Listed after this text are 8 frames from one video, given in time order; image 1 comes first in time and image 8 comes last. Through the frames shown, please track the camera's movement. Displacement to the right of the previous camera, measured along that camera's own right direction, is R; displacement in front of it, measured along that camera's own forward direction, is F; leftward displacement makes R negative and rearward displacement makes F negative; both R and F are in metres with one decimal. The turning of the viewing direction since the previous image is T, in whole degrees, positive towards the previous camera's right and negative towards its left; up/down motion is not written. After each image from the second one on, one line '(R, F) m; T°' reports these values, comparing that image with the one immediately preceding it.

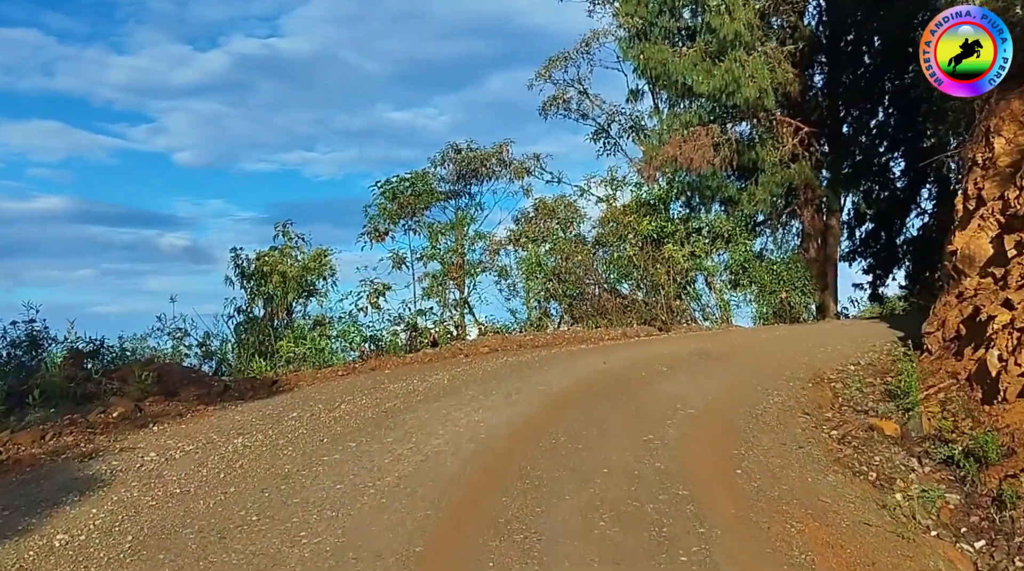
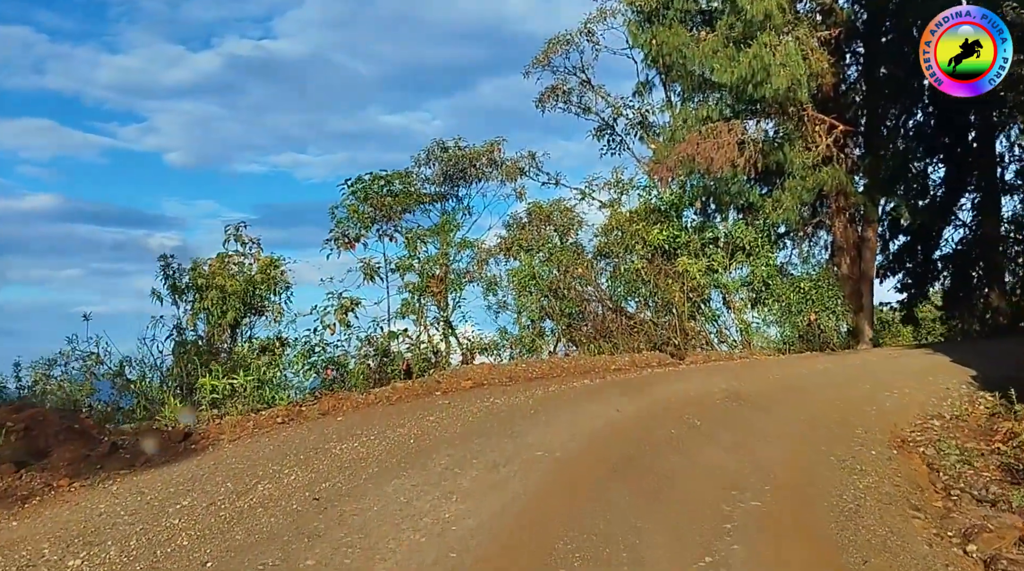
(0.0, +2.3) m; +1°
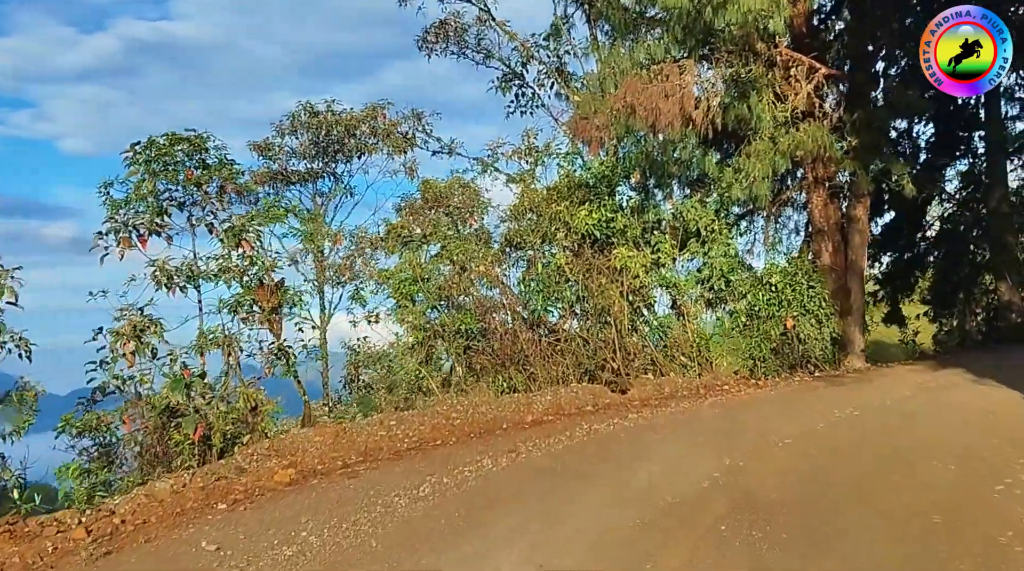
(+0.5, +4.2) m; +5°
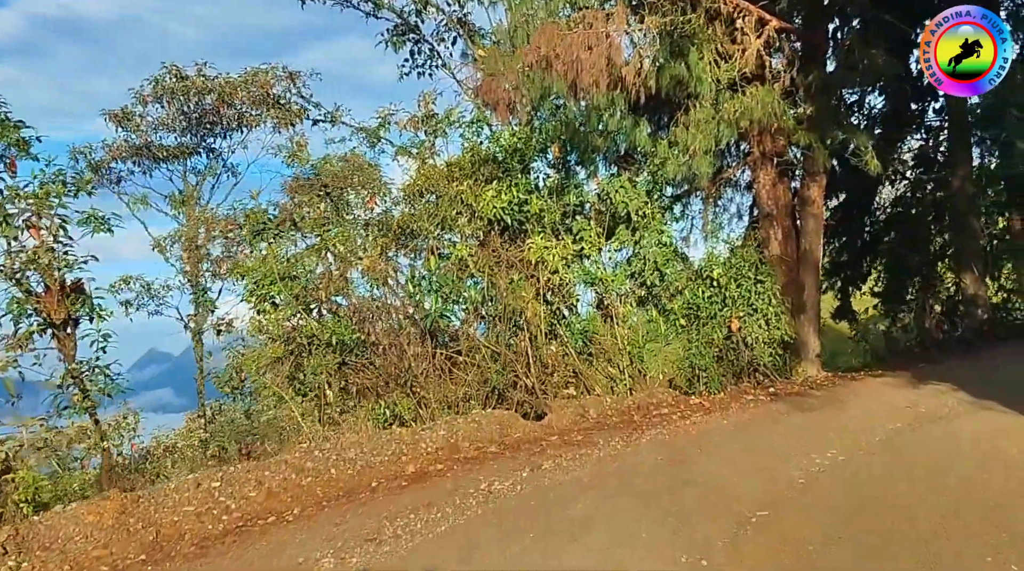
(+0.3, +2.1) m; +5°
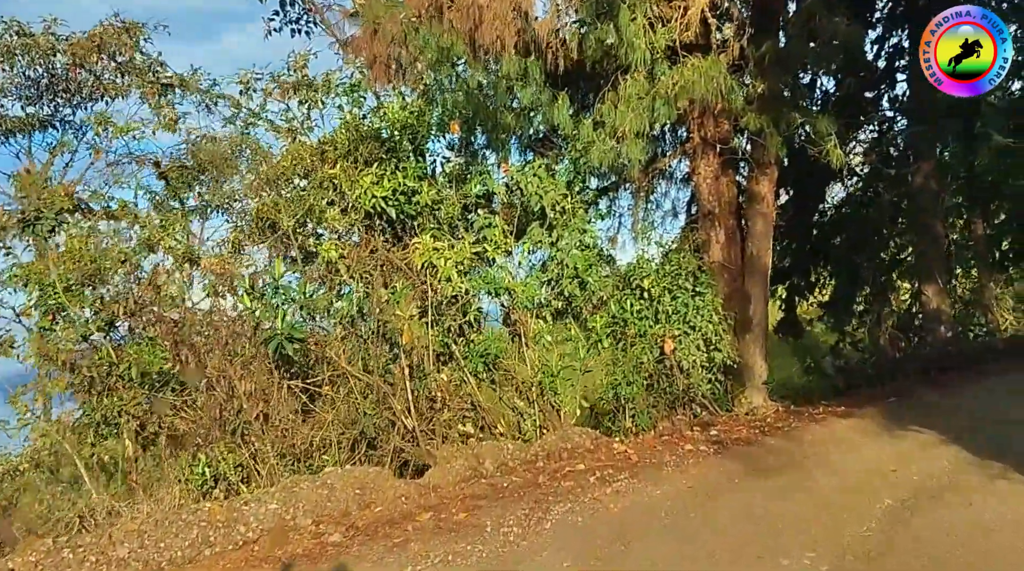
(+0.4, +1.9) m; +5°
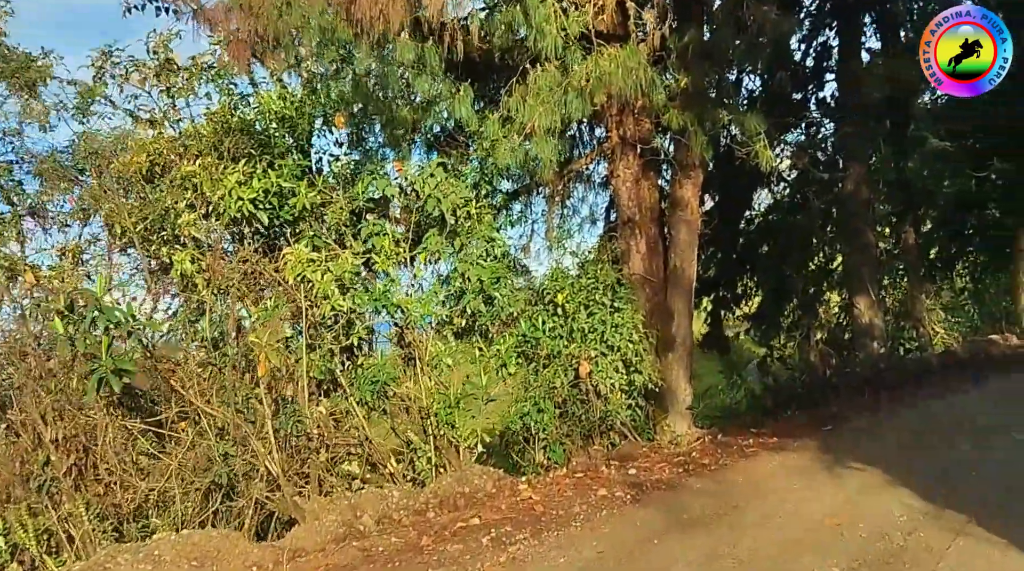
(+0.3, +0.9) m; +5°
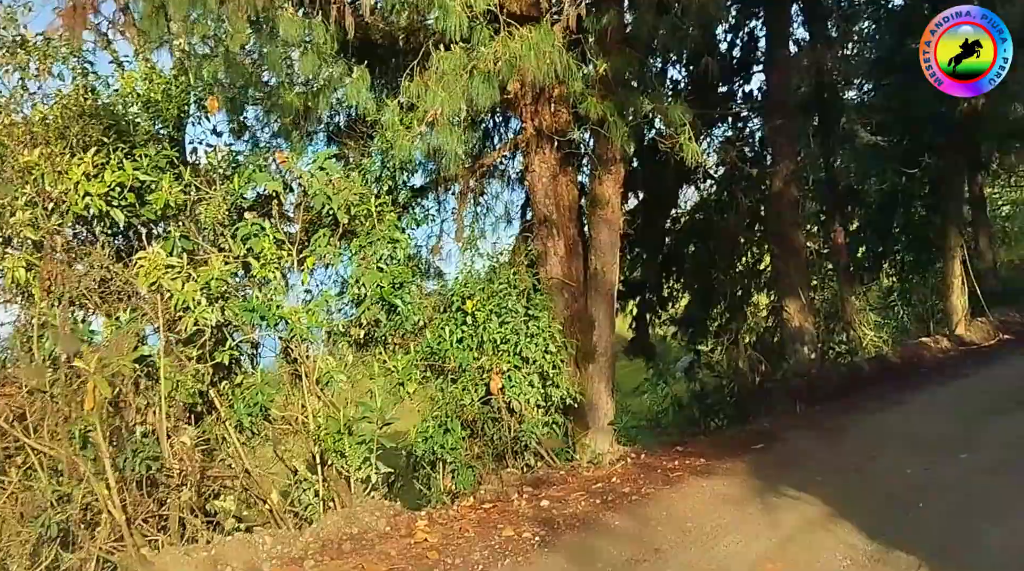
(+0.2, +0.7) m; +4°
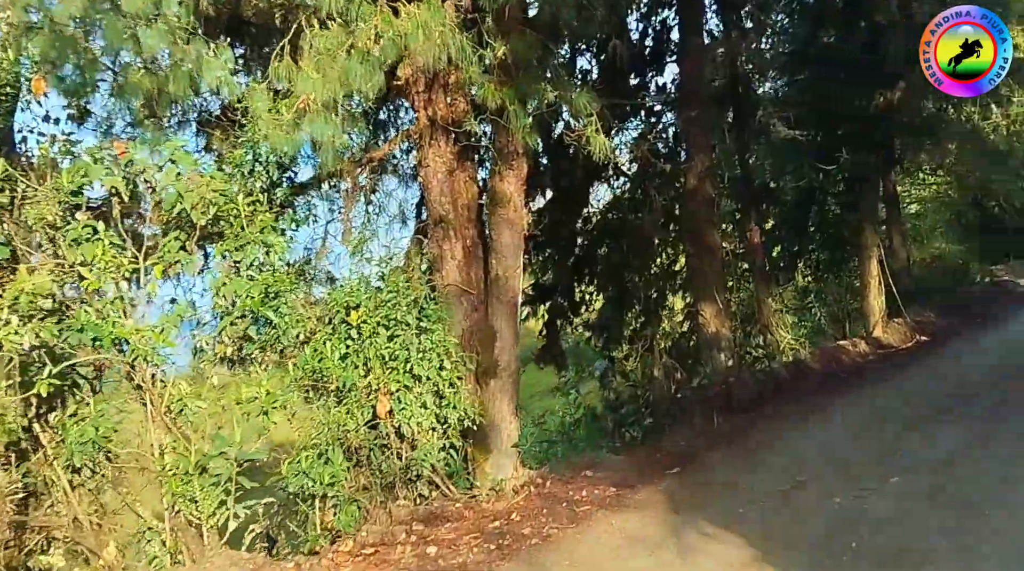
(+0.2, +0.7) m; +5°
